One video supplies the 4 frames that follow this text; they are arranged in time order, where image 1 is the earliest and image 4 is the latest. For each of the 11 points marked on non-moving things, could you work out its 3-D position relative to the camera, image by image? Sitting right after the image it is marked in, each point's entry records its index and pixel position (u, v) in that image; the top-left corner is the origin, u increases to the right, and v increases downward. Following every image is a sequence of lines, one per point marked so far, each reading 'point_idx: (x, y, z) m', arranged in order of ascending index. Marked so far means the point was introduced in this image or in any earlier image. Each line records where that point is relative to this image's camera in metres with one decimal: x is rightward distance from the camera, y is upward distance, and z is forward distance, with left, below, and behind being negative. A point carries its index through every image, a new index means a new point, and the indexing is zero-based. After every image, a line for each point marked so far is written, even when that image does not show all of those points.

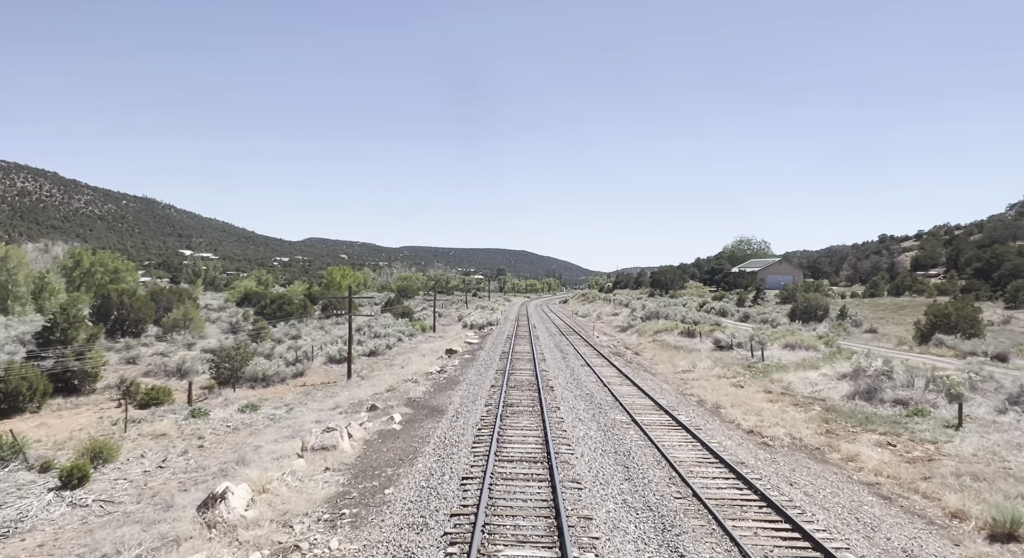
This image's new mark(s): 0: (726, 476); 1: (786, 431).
0: (+4.0, -3.7, +13.8) m
1: (+7.0, -3.9, +18.8) m
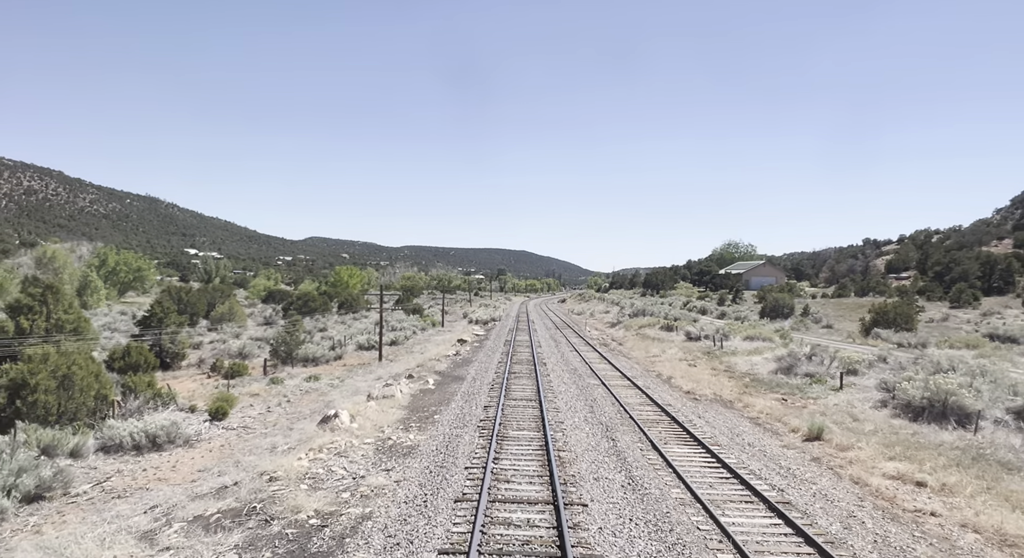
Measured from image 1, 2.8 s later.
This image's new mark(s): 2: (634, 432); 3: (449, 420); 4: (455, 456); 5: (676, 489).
0: (+4.1, -3.8, +20.9) m
1: (+7.1, -4.0, +26.0) m
2: (+2.9, -3.7, +17.6) m
3: (-1.6, -3.6, +18.6) m
4: (-1.1, -3.5, +14.8) m
5: (+2.8, -3.7, +12.8) m
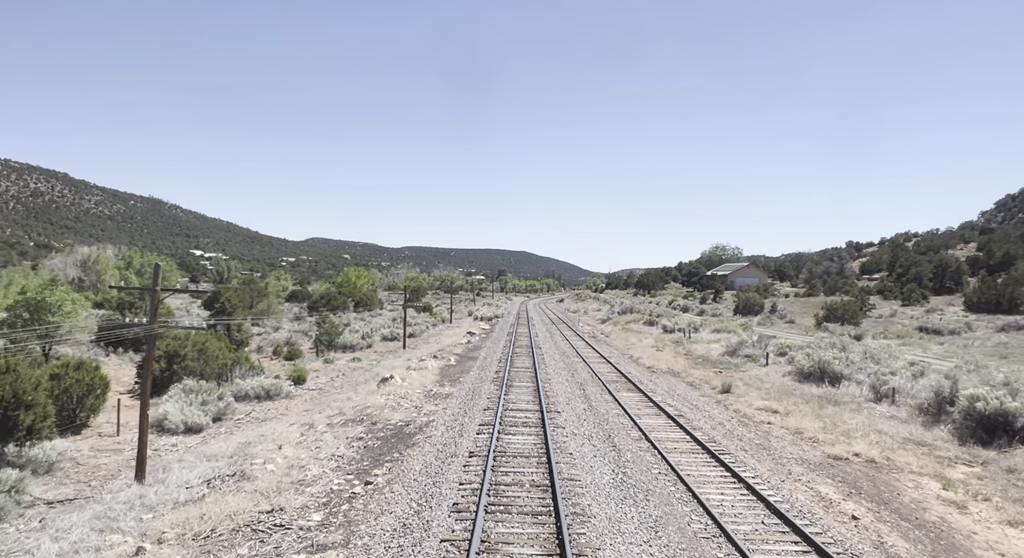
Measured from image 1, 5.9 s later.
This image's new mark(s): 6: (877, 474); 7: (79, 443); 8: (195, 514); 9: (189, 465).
0: (+4.2, -3.9, +28.9) m
1: (+7.2, -4.0, +33.9) m
2: (+3.0, -3.7, +25.5) m
3: (-1.5, -3.7, +26.6) m
4: (-1.0, -3.6, +22.8) m
5: (+2.9, -3.7, +20.8) m
6: (+7.3, -3.9, +14.7) m
7: (-10.7, -4.0, +18.1) m
8: (-5.0, -3.7, +11.5) m
9: (-6.8, -3.9, +15.4) m
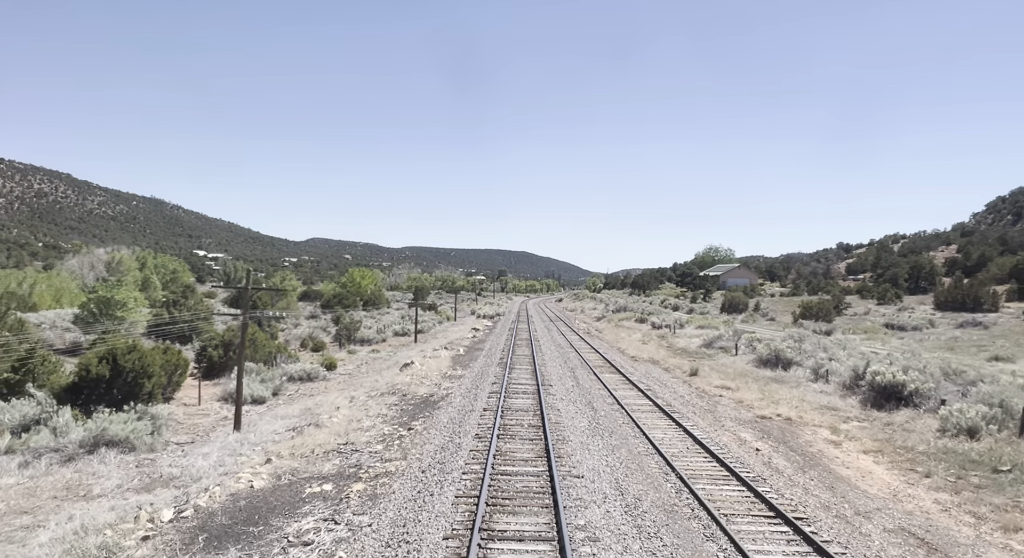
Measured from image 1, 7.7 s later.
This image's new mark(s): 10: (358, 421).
0: (+4.3, -3.9, +33.8) m
1: (+7.3, -4.1, +38.9) m
2: (+3.1, -3.8, +30.5) m
3: (-1.4, -3.7, +31.5) m
4: (-0.9, -3.6, +27.7) m
5: (+3.0, -3.8, +25.7) m
6: (+7.4, -4.0, +19.6) m
7: (-10.6, -4.1, +23.0) m
8: (-4.9, -3.7, +16.4) m
9: (-6.7, -4.0, +20.4) m
10: (-4.1, -3.8, +19.4) m
